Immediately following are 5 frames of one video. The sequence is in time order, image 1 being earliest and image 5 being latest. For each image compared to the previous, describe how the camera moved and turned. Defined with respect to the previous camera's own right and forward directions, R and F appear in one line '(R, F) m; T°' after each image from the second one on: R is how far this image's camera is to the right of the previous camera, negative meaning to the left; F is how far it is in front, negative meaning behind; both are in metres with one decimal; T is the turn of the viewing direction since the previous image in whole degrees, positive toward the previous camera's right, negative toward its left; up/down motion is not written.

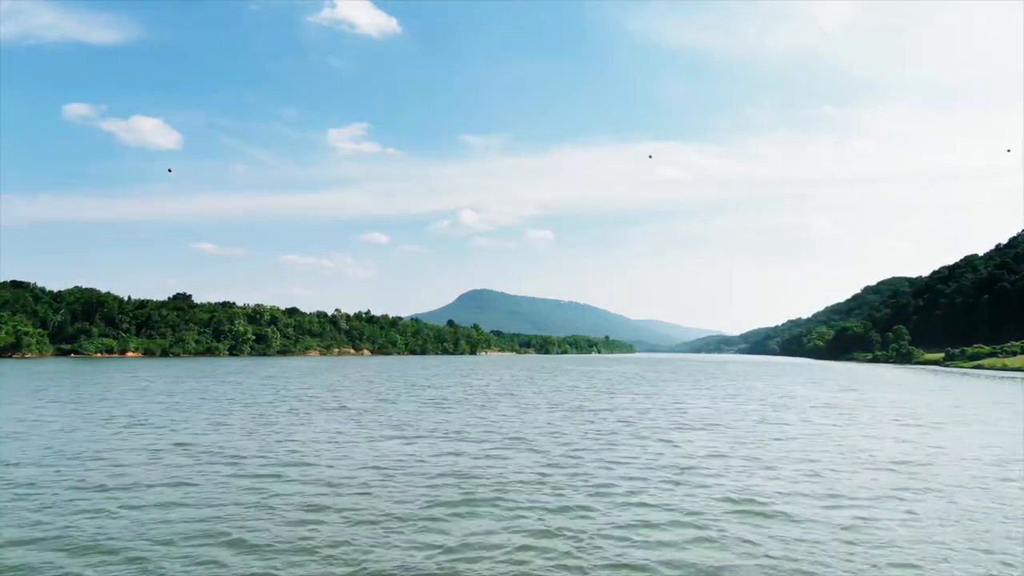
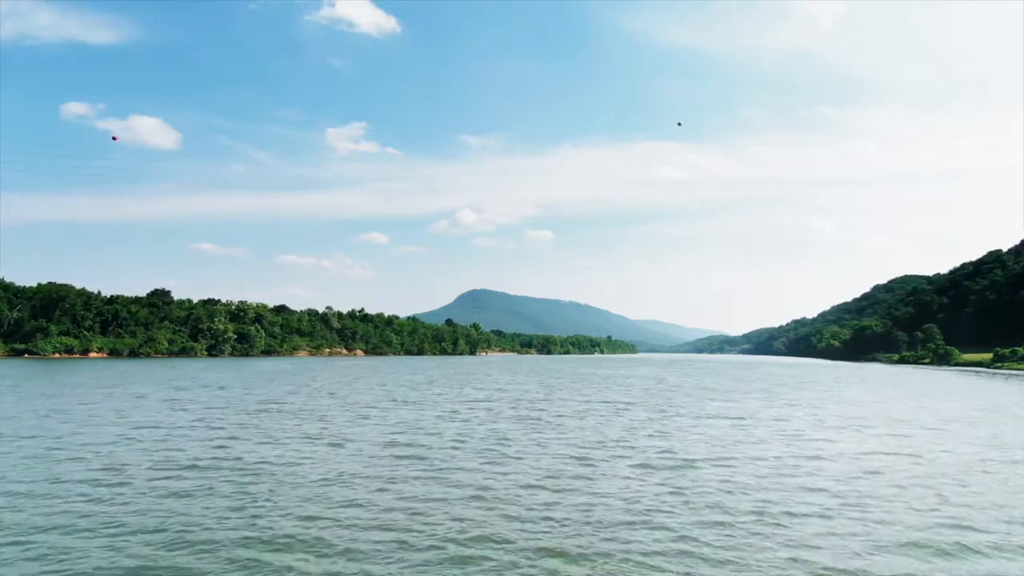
(-0.9, +16.2) m; 0°
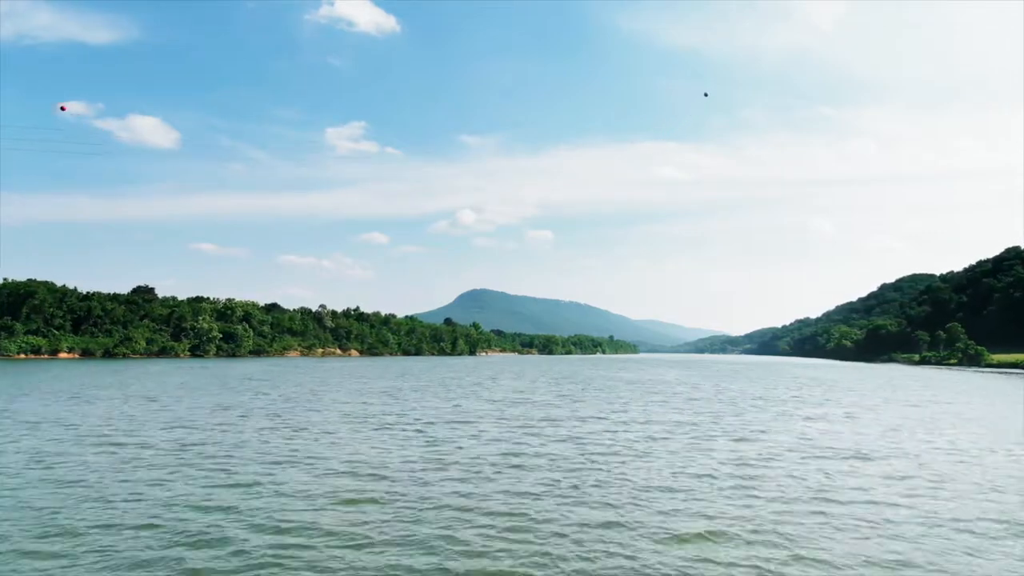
(-0.7, +11.3) m; 0°
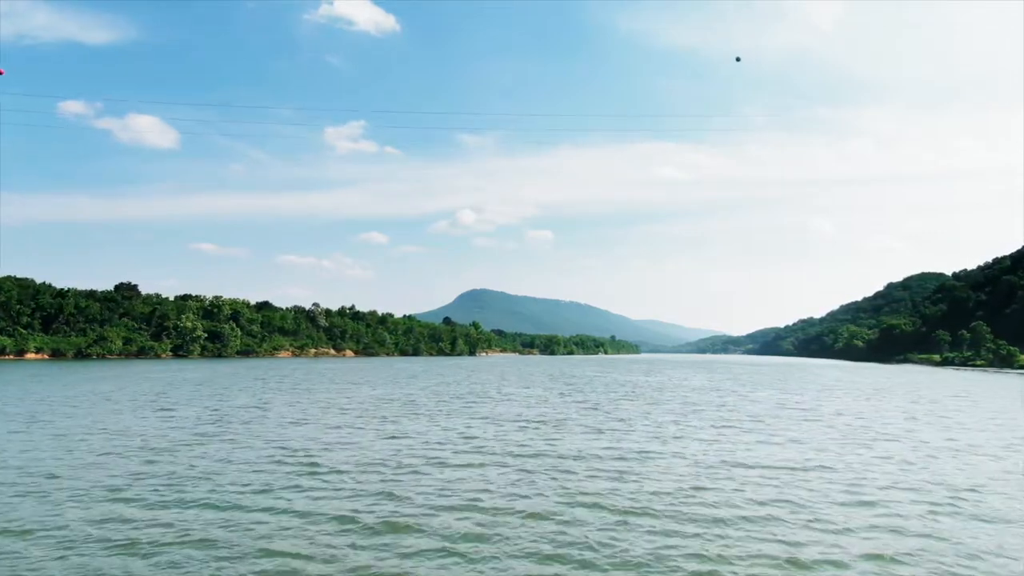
(-0.6, +10.4) m; 0°
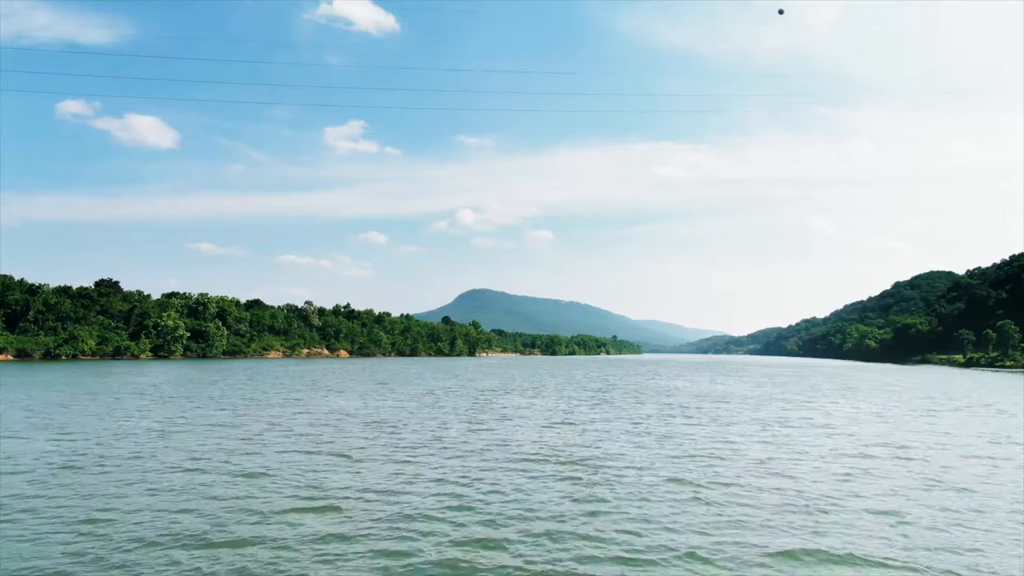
(-0.7, +10.5) m; 0°
